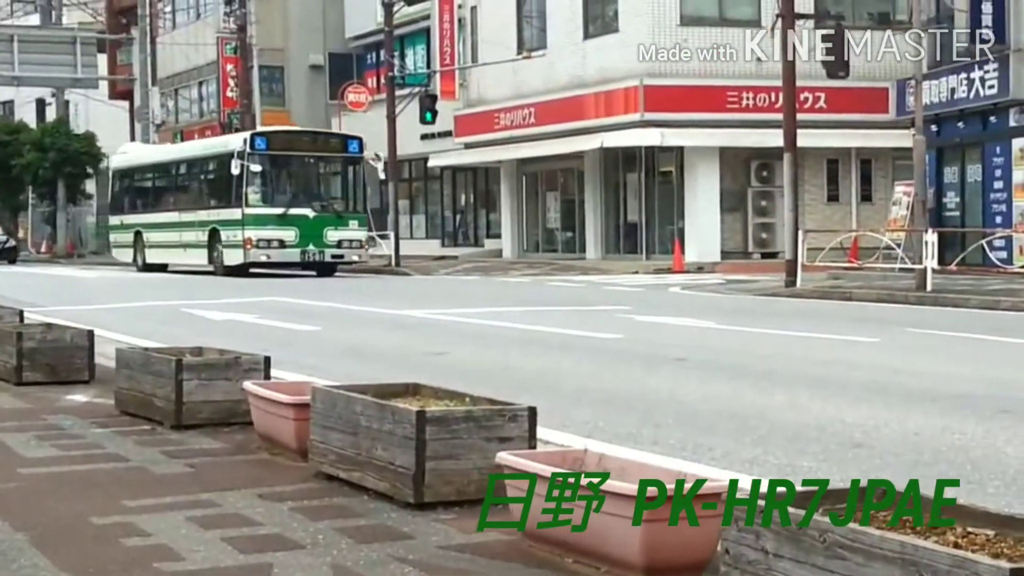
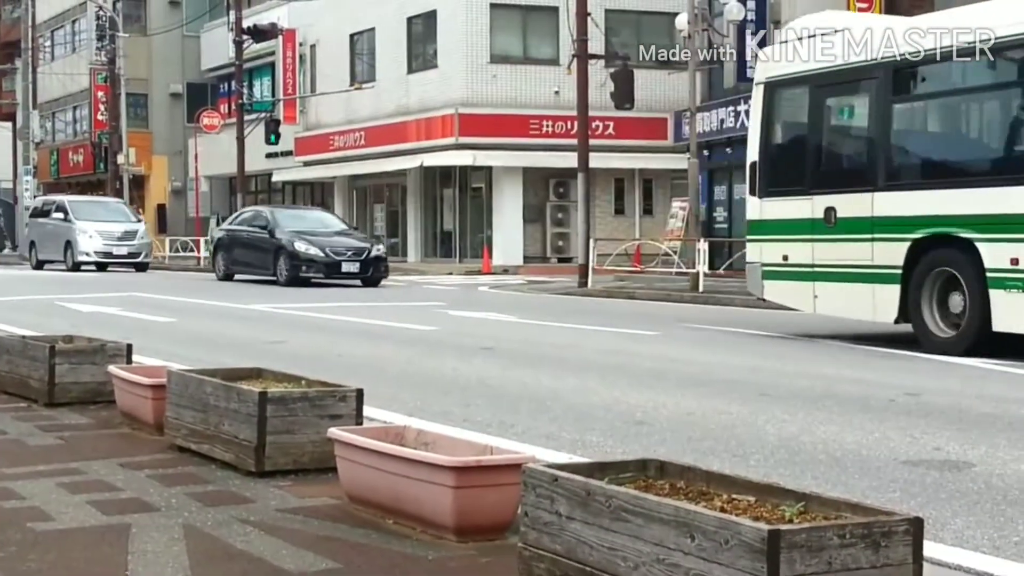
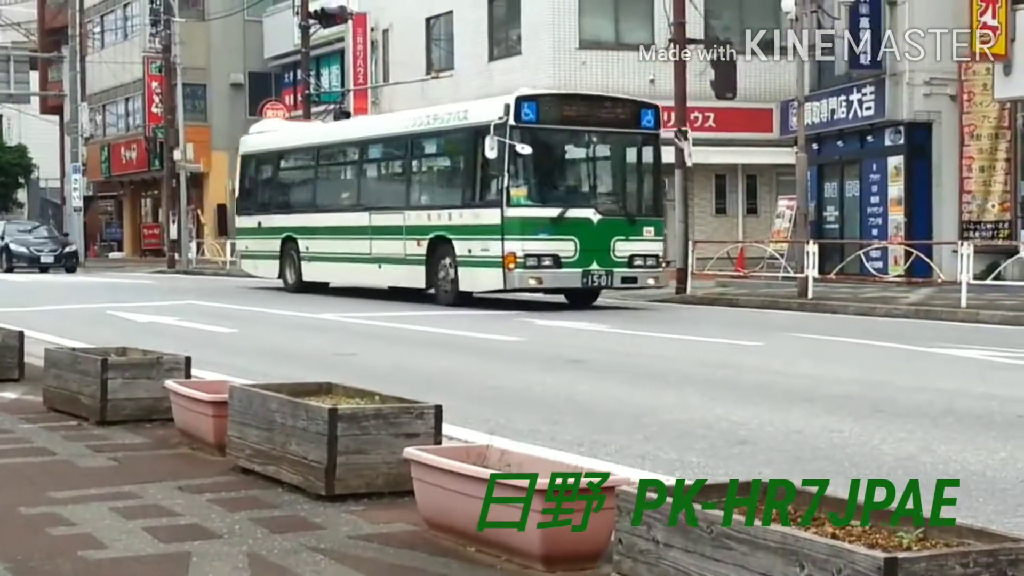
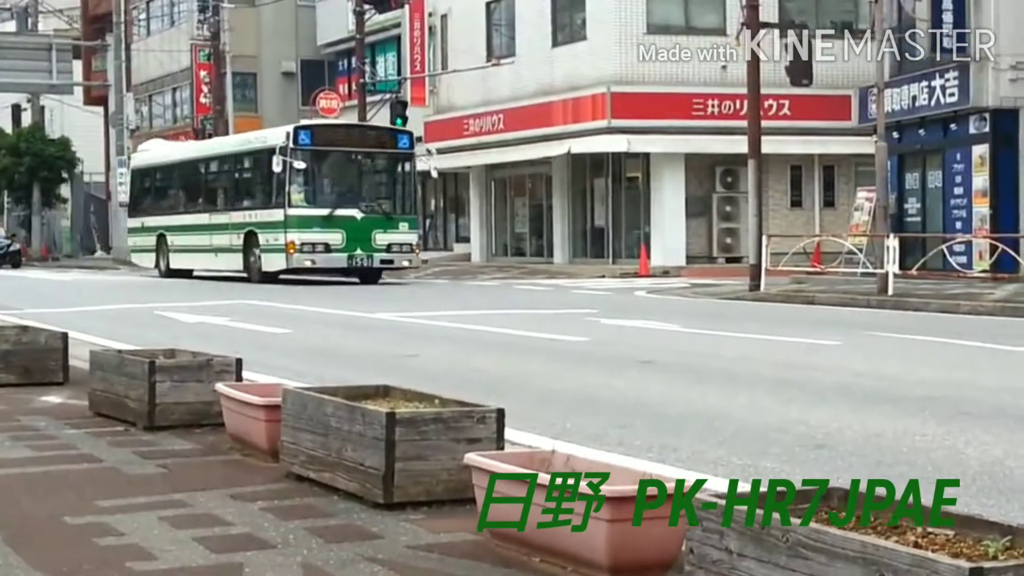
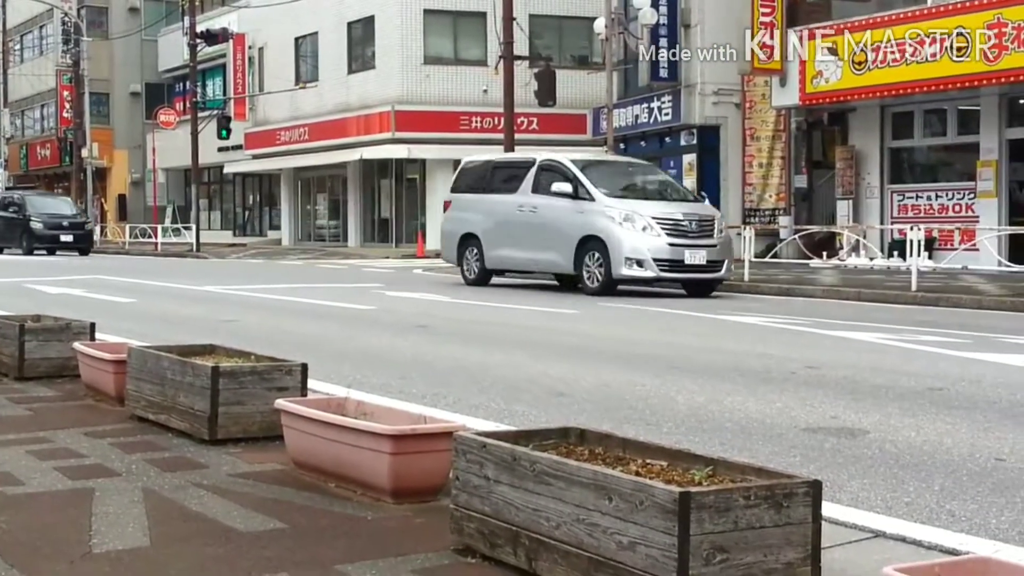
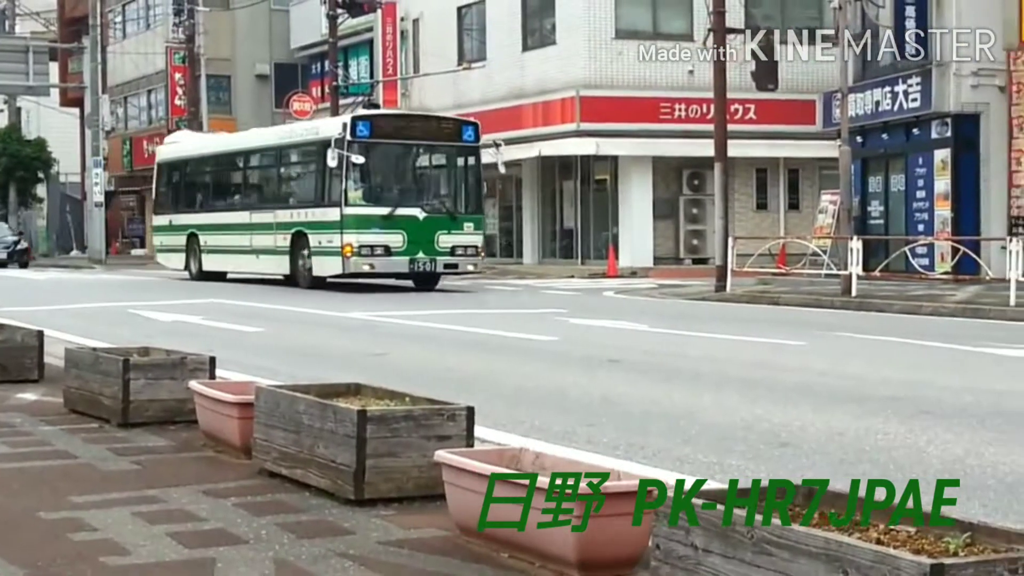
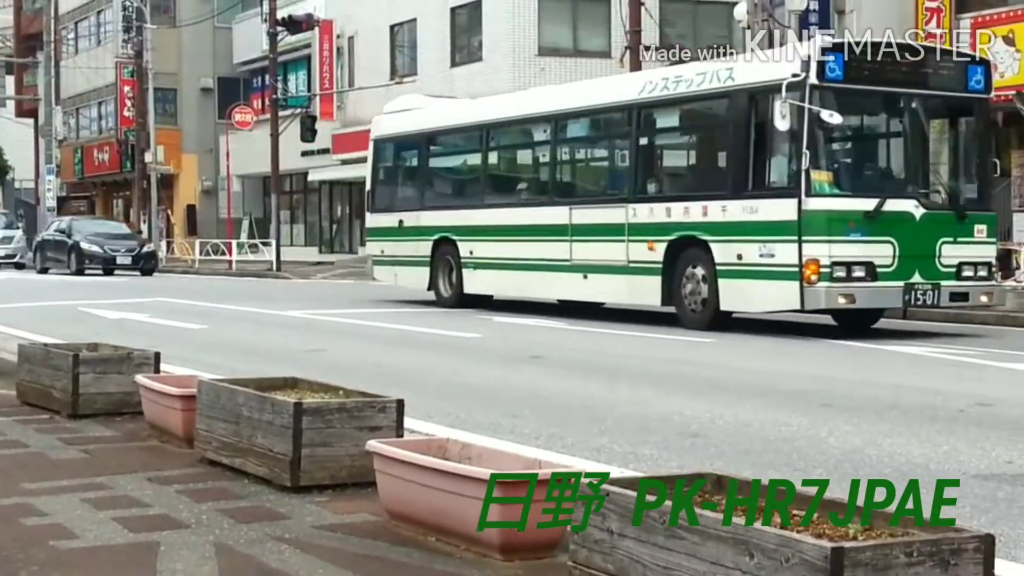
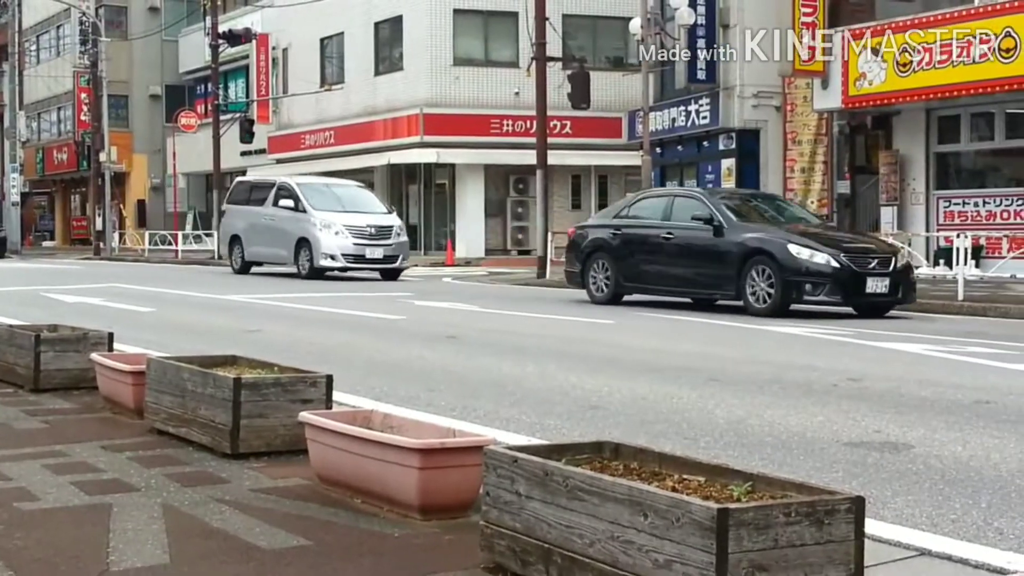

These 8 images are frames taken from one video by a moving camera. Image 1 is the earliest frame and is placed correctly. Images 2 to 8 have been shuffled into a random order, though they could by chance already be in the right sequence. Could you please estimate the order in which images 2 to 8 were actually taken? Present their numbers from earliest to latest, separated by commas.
4, 6, 3, 7, 2, 8, 5
